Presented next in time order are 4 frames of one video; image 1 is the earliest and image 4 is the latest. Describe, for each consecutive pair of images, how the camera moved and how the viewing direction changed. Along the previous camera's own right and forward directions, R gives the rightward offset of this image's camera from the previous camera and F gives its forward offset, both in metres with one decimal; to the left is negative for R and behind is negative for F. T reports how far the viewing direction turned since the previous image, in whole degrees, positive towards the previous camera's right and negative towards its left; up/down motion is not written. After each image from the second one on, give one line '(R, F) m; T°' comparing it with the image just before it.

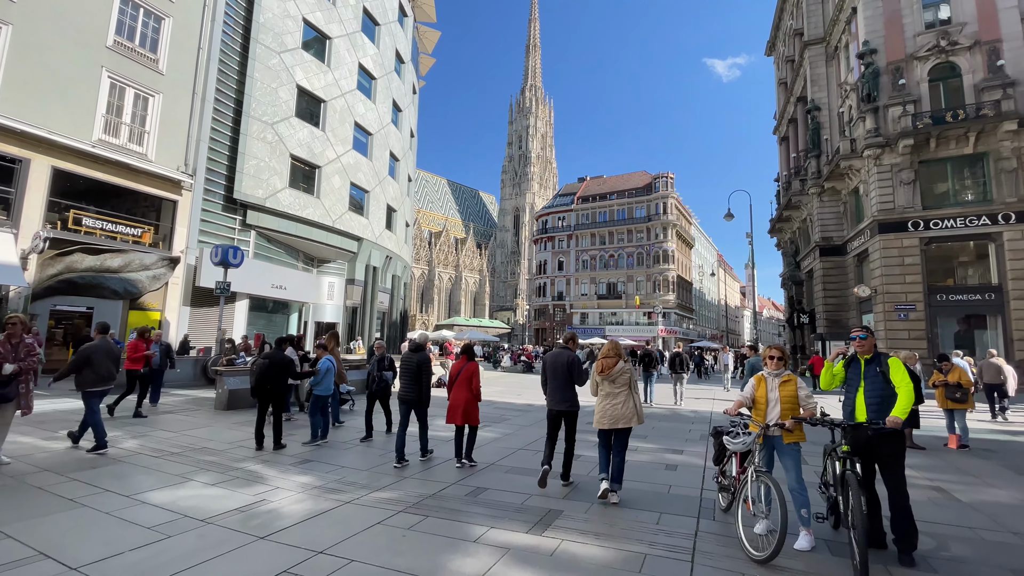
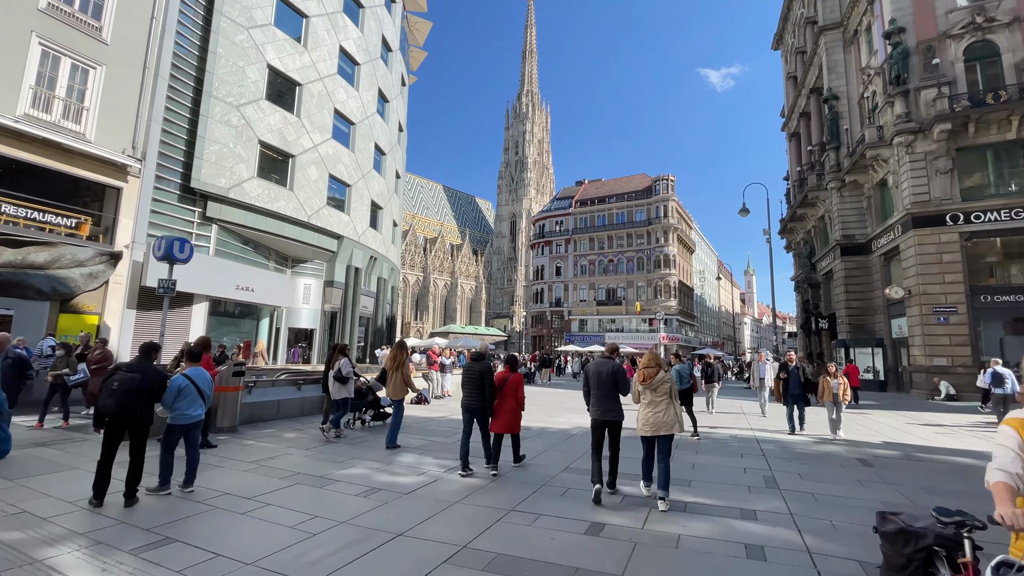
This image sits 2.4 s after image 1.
(+0.1, +2.2) m; 0°
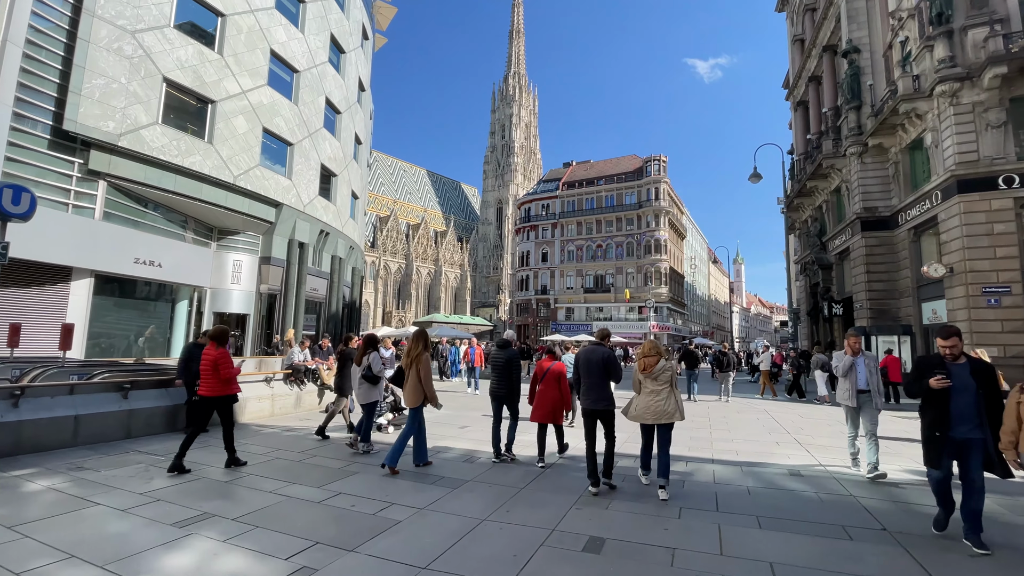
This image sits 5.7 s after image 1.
(+0.6, +3.3) m; +1°
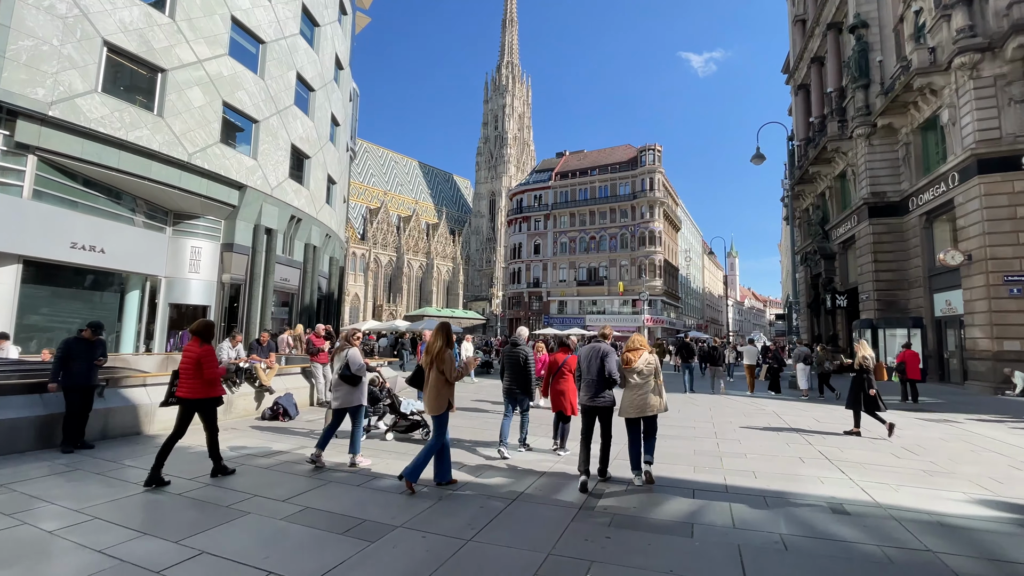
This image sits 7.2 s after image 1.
(+0.4, +1.4) m; +1°
